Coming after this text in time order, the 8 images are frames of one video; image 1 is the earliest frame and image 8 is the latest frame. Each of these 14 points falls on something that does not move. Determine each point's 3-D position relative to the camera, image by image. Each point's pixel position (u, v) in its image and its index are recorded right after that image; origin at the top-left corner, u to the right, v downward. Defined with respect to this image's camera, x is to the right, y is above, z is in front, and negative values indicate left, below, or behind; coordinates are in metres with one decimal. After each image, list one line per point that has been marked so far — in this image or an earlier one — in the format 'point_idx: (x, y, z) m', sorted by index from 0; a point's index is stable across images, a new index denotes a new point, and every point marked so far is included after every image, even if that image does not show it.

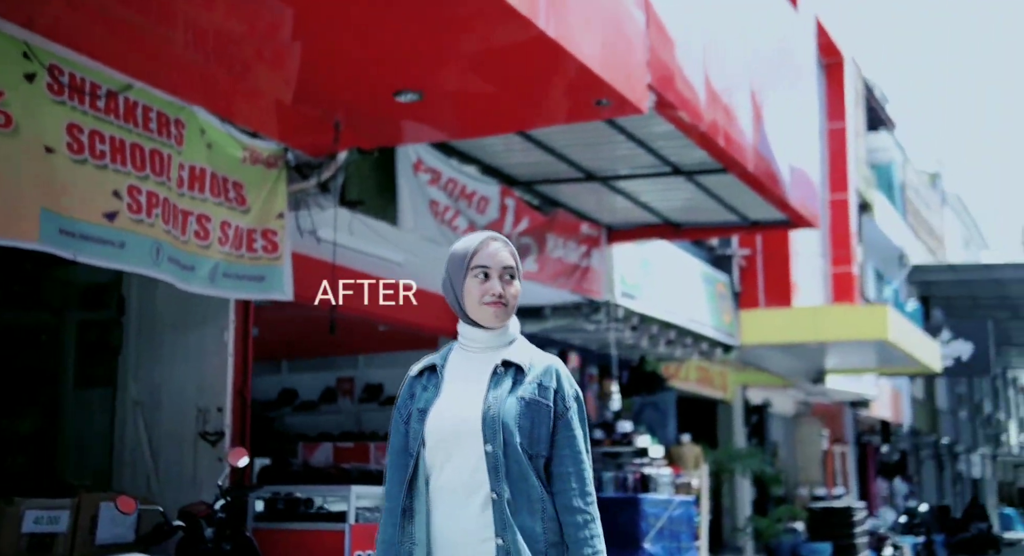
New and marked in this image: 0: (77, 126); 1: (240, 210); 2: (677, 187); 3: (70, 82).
0: (-2.1, +0.7, +5.4) m
1: (-1.6, +0.4, +6.6) m
2: (+1.4, +0.7, +9.0) m
3: (-2.2, +1.0, +5.5) m
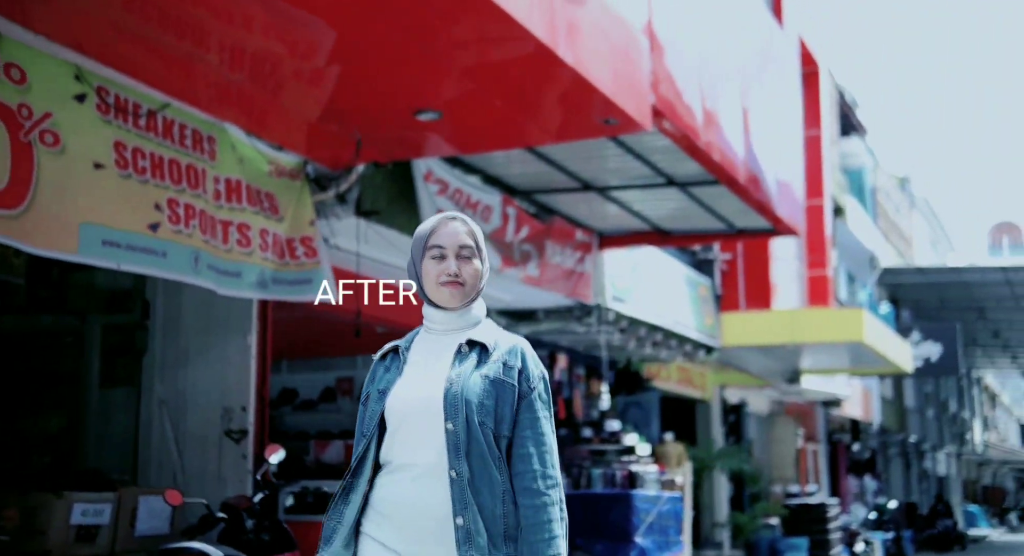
0: (-2.0, +0.7, +5.8) m
1: (-1.5, +0.4, +7.0) m
2: (+1.4, +0.7, +9.4) m
3: (-2.1, +0.9, +5.8) m
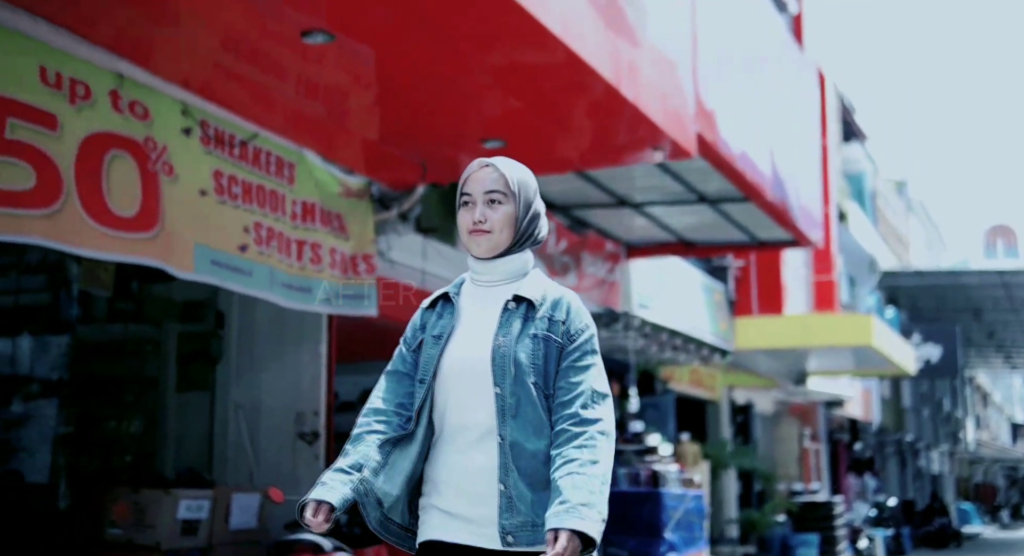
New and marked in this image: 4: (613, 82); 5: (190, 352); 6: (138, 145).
0: (-1.7, +0.6, +6.3) m
1: (-1.2, +0.3, +7.5) m
2: (+1.7, +0.6, +10.0) m
3: (-1.7, +0.8, +6.4) m
4: (+0.6, +1.1, +6.2) m
5: (-2.4, -0.5, +8.2) m
6: (-2.0, +0.7, +5.6) m
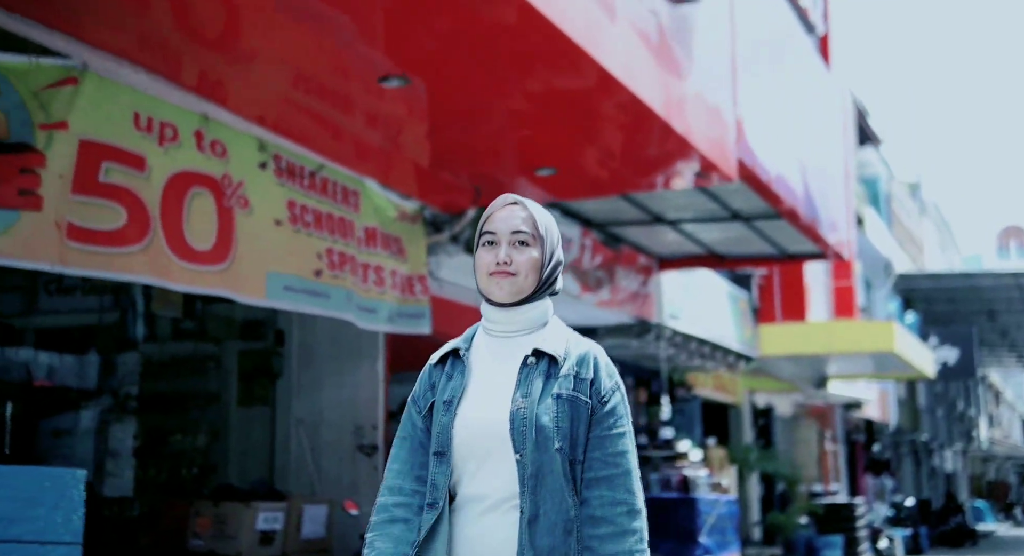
0: (-1.3, +0.4, +6.7) m
1: (-0.8, +0.1, +7.9) m
2: (+2.1, +0.5, +10.4) m
3: (-1.4, +0.7, +6.8) m
4: (+0.9, +1.0, +6.6) m
5: (-2.0, -0.7, +8.6) m
6: (-1.6, +0.5, +6.0) m
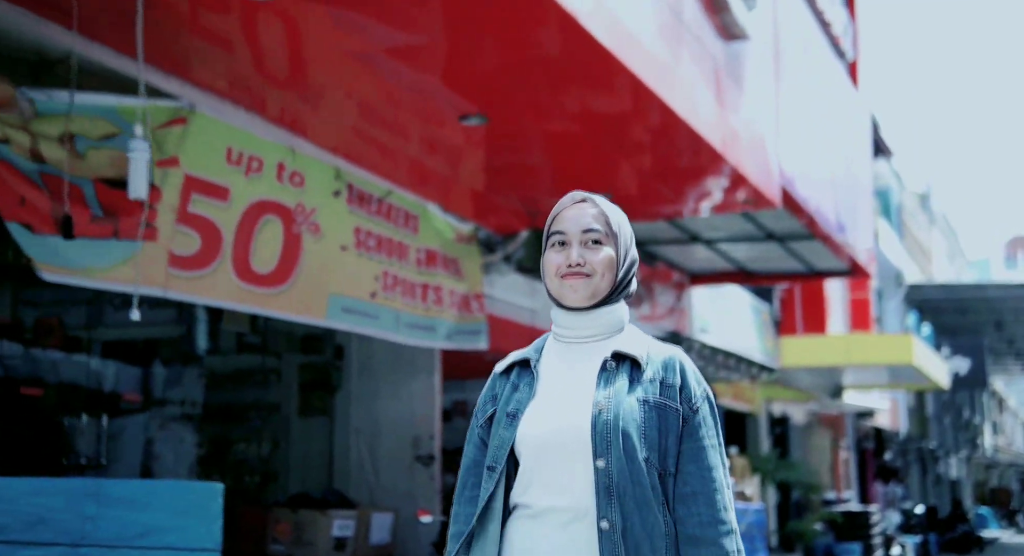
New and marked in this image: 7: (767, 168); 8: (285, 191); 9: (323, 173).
0: (-0.9, +0.3, +7.1) m
1: (-0.4, 0.0, +8.3) m
2: (+2.4, +0.3, +10.8) m
3: (-1.0, +0.5, +7.2) m
4: (+1.3, +0.8, +7.0) m
5: (-1.6, -0.8, +9.0) m
6: (-1.3, +0.4, +6.4) m
7: (+1.8, +0.8, +7.8) m
8: (-1.3, +0.5, +6.4) m
9: (-1.2, +0.6, +6.8) m
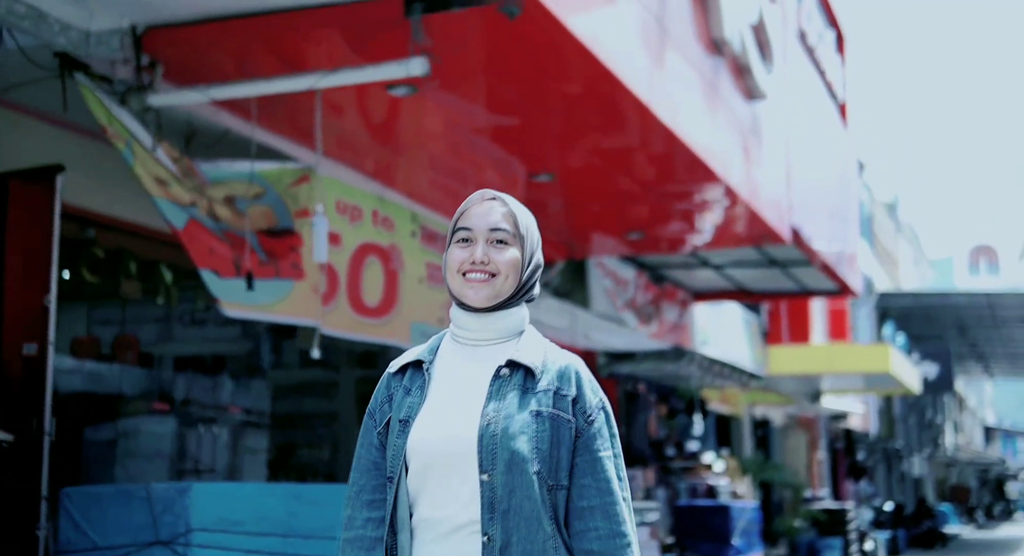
0: (-0.6, +0.1, +8.2) m
1: (-0.1, -0.2, +9.4) m
2: (+2.7, +0.1, +11.9) m
3: (-0.6, +0.3, +8.2) m
4: (+1.7, +0.6, +8.1) m
5: (-1.3, -1.0, +10.0) m
6: (-0.9, +0.2, +7.5) m
7: (+2.1, +0.6, +9.0) m
8: (-0.9, +0.3, +7.4) m
9: (-0.8, +0.4, +7.9) m
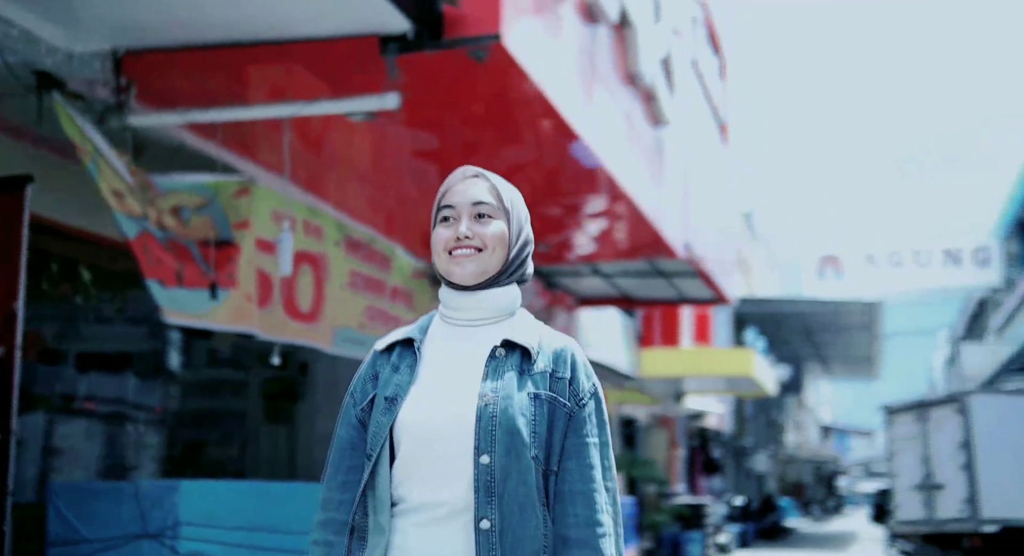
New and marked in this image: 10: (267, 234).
0: (-1.2, +0.1, +8.6) m
1: (-0.9, -0.3, +9.8) m
2: (+1.6, 0.0, +12.7) m
3: (-1.3, +0.3, +8.6) m
4: (+1.0, +0.5, +8.8) m
5: (-2.2, -1.1, +10.3) m
6: (-1.4, +0.1, +7.8) m
7: (+1.4, +0.5, +9.7) m
8: (-1.4, +0.2, +7.8) m
9: (-1.4, +0.4, +8.2) m
10: (-1.6, +0.3, +7.1) m
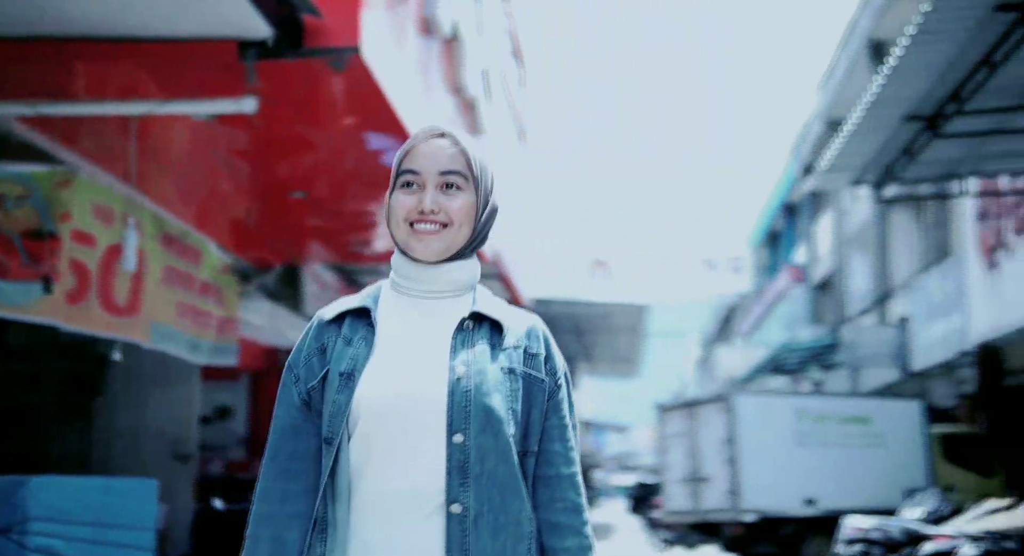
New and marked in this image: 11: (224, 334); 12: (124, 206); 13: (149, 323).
0: (-2.6, +0.1, +8.5) m
1: (-2.6, -0.2, +9.8) m
2: (-0.8, 0.0, +13.1) m
3: (-2.7, +0.3, +8.5) m
4: (-0.4, +0.5, +9.1) m
5: (-4.0, -1.0, +9.9) m
6: (-2.6, +0.2, +7.7) m
7: (-0.3, +0.4, +10.1) m
8: (-2.6, +0.3, +7.6) m
9: (-2.7, +0.4, +8.1) m
10: (-2.6, +0.3, +7.0) m
11: (-2.5, -0.5, +9.8) m
12: (-2.7, +0.5, +7.6) m
13: (-2.6, -0.3, +8.1) m
